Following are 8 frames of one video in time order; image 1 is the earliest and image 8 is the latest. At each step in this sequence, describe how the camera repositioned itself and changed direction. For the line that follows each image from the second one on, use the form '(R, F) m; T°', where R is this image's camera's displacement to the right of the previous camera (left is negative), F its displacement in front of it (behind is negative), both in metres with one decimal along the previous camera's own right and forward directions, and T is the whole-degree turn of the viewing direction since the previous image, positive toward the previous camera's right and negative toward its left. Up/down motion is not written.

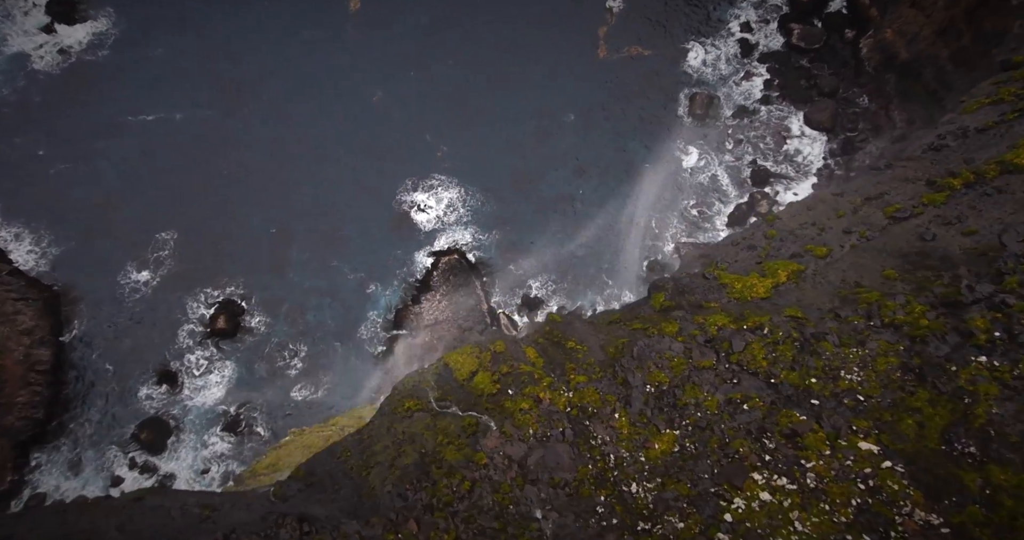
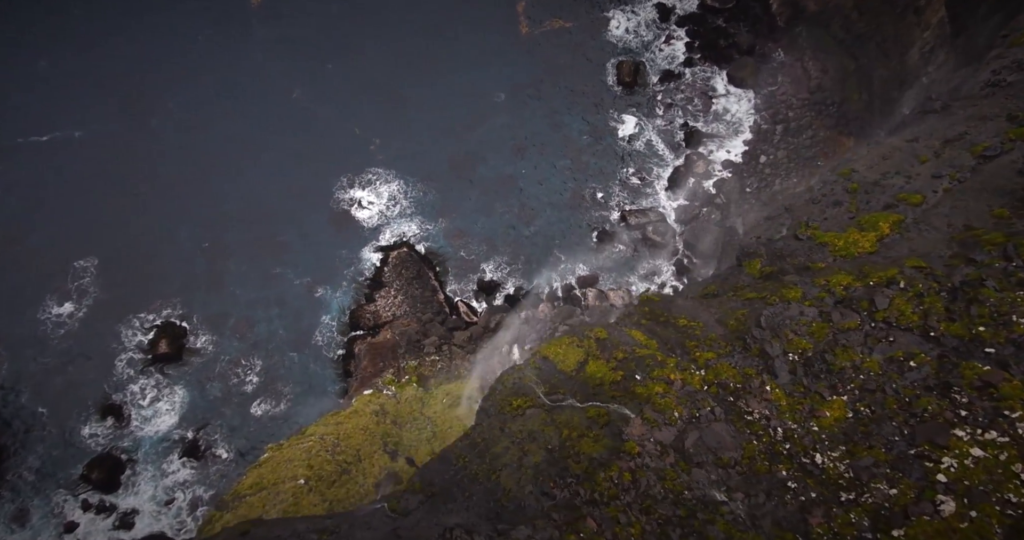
(-4.3, +0.8) m; +6°
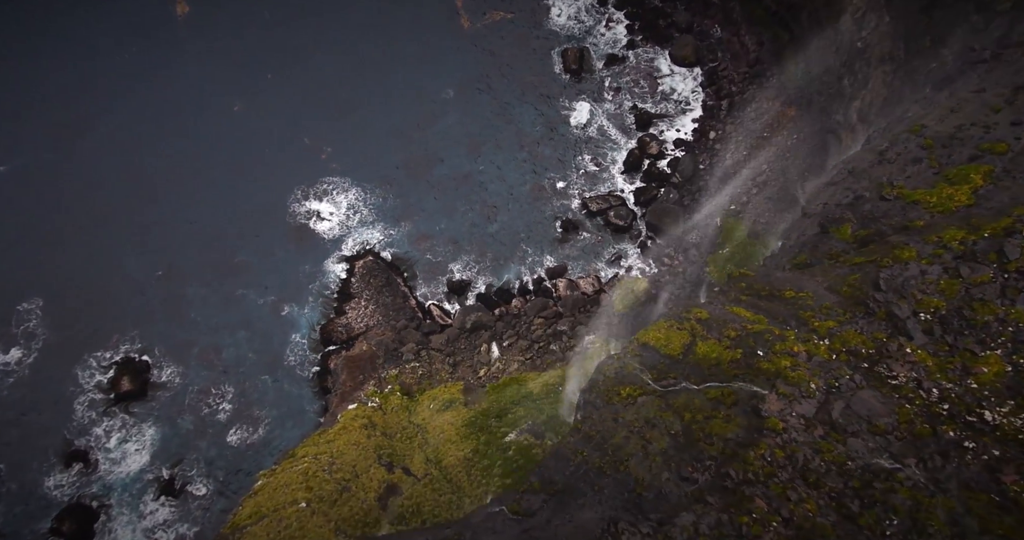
(-3.7, +0.8) m; +4°
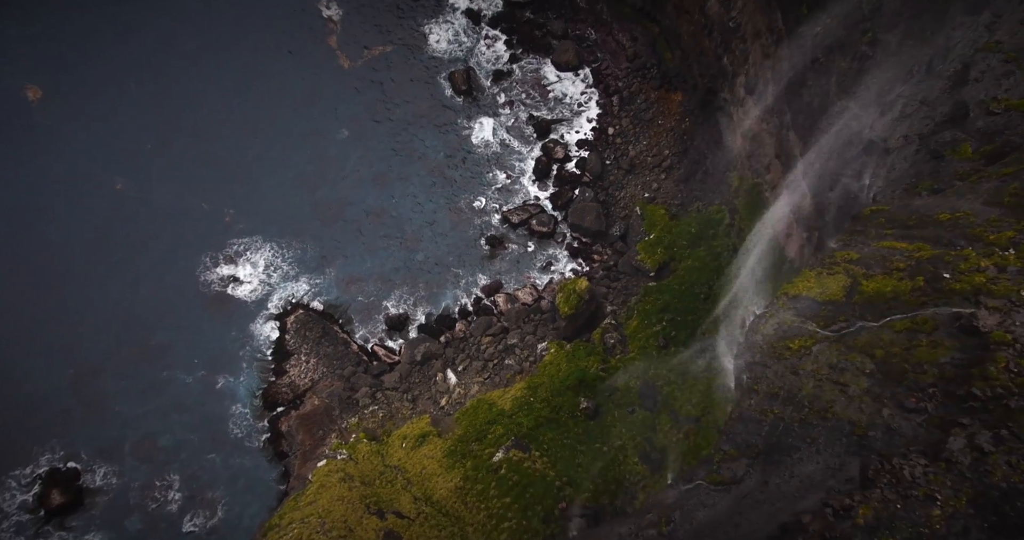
(-6.5, +1.5) m; +8°
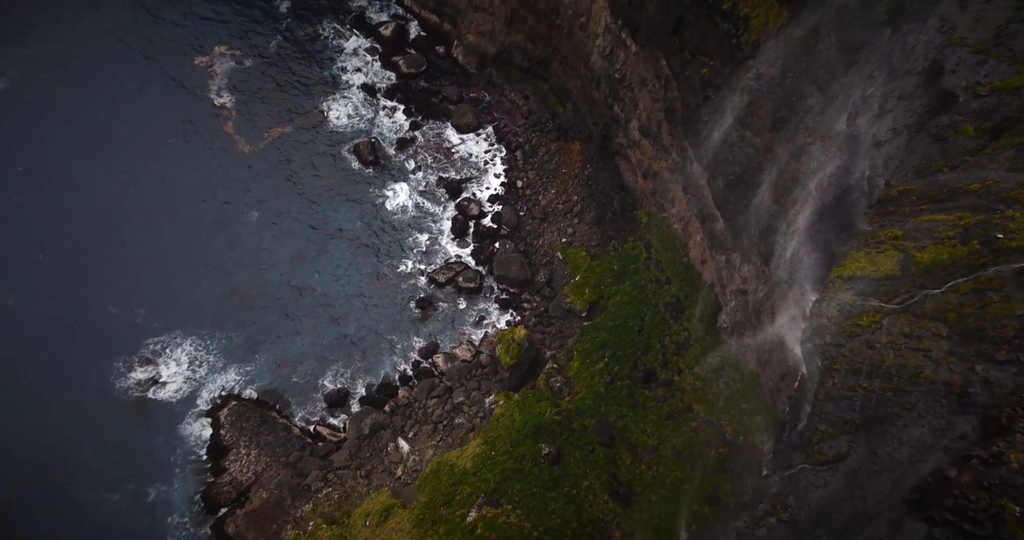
(-5.0, -0.1) m; +8°
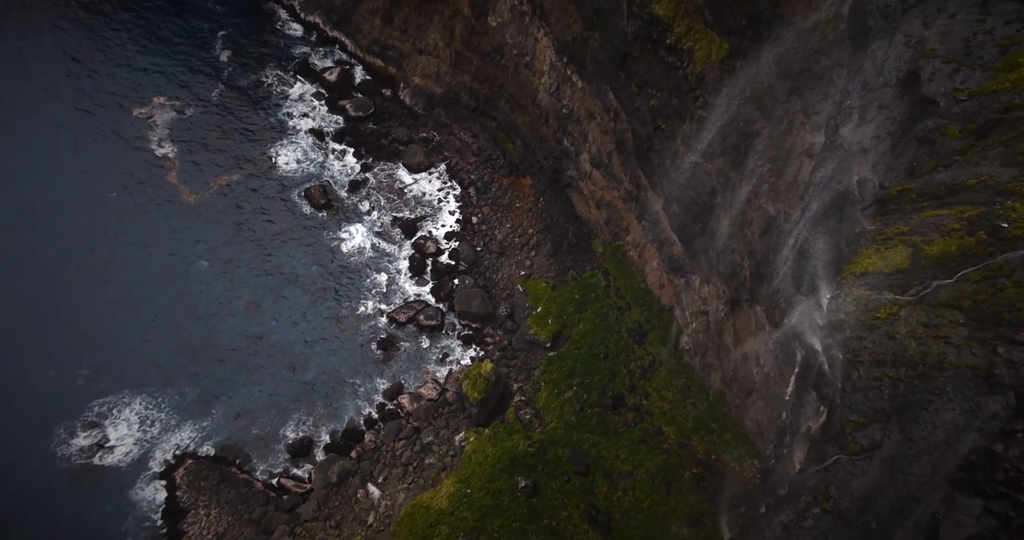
(-2.6, -0.2) m; +4°
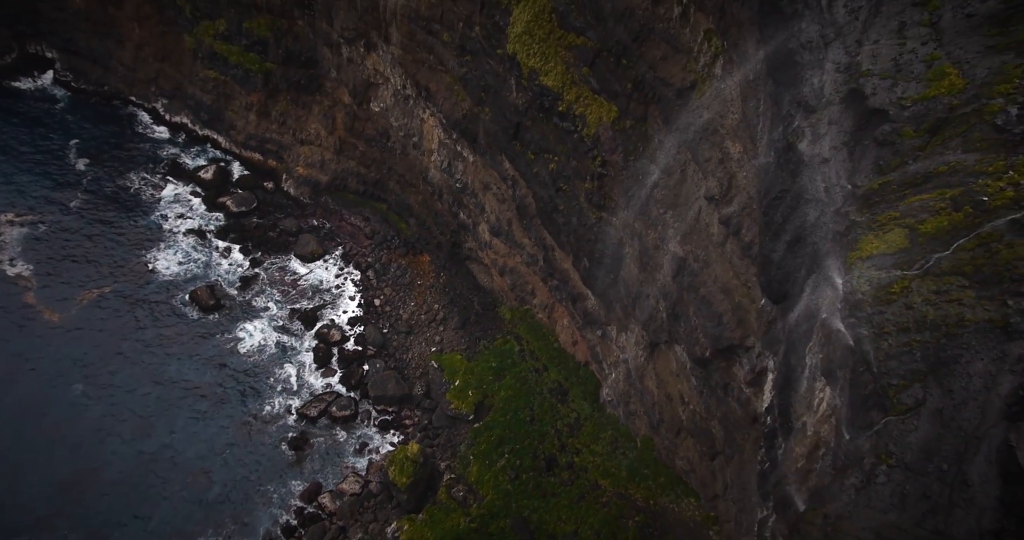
(-5.8, +0.1) m; +10°
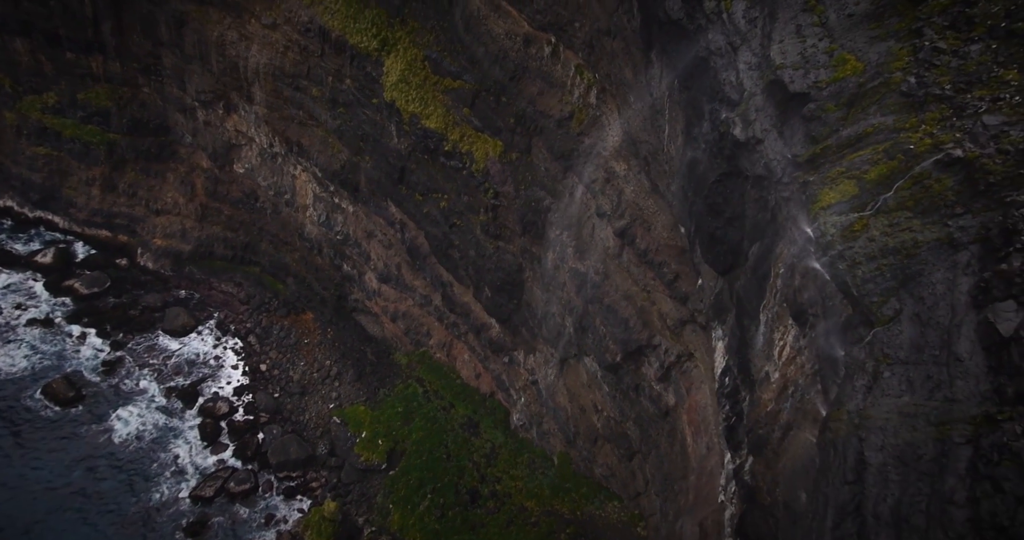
(-7.2, -1.3) m; +12°
